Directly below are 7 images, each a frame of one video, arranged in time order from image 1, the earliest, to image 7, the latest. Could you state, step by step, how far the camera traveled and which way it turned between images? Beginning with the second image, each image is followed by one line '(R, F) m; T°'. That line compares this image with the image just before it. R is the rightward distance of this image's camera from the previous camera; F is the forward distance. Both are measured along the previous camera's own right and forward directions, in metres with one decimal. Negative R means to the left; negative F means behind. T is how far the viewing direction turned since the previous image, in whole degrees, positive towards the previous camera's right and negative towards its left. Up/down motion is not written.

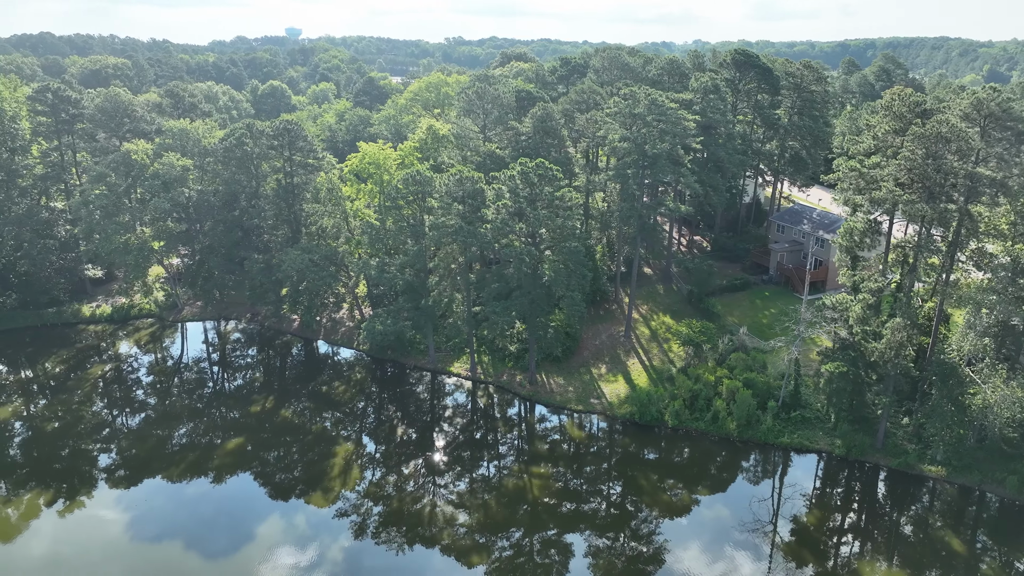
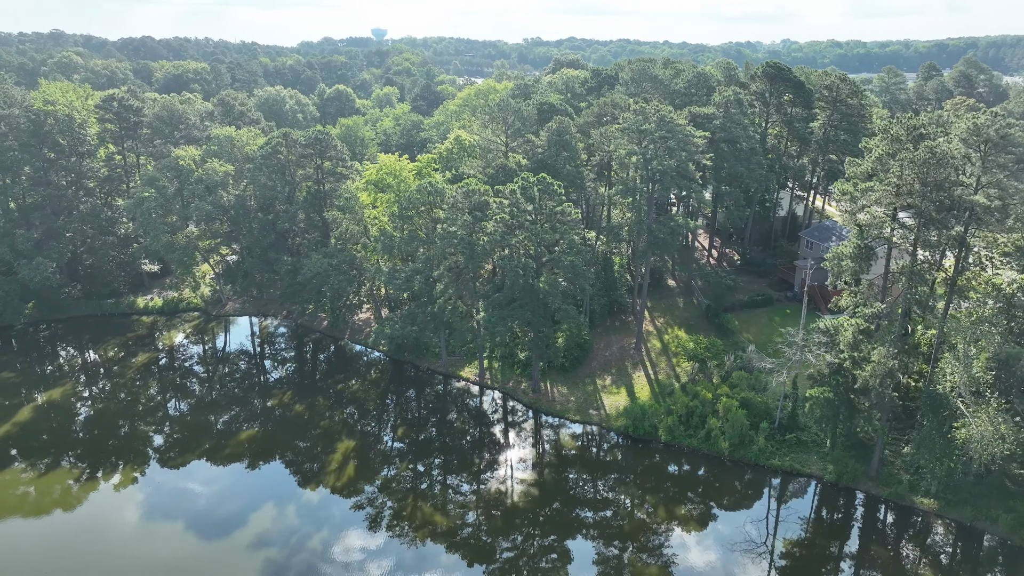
(+3.2, -0.7) m; -6°
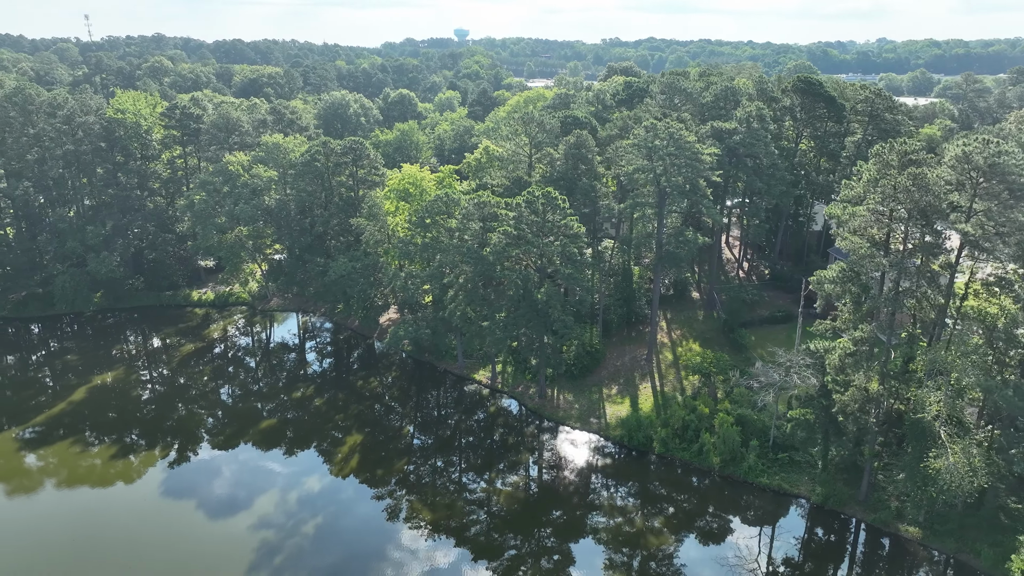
(+3.1, -1.0) m; -6°
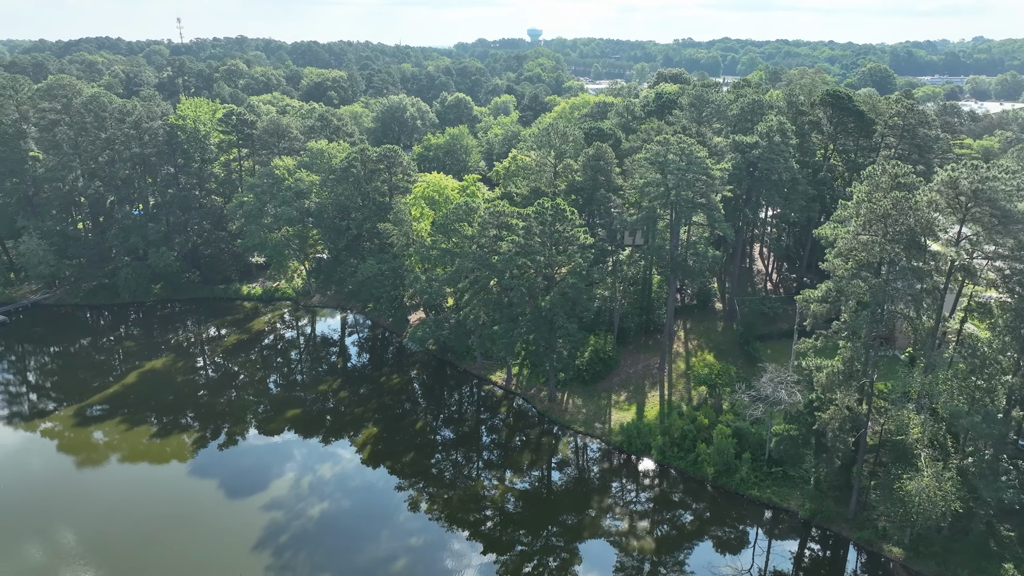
(+2.7, -1.2) m; -6°
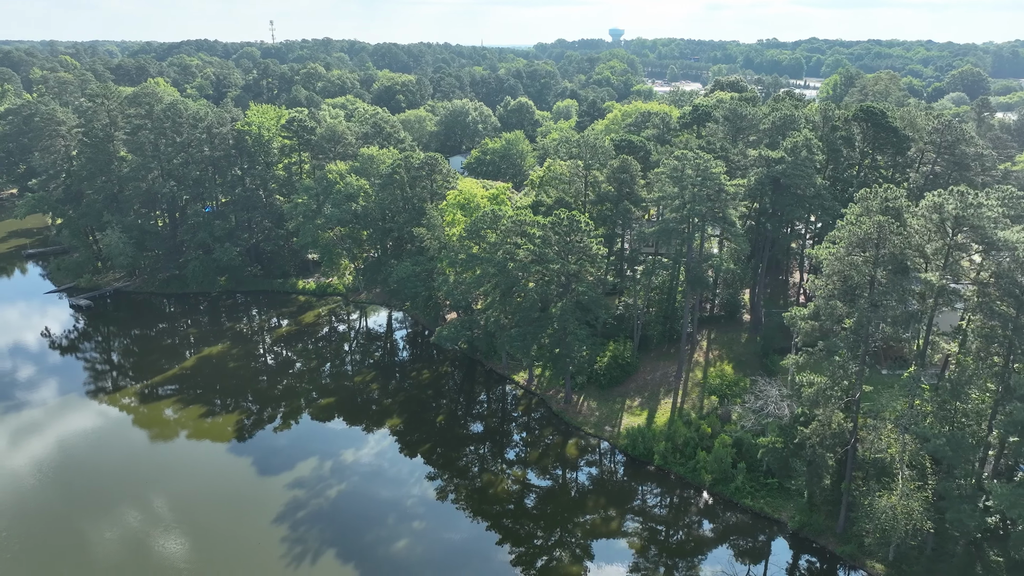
(+2.8, -1.6) m; -6°
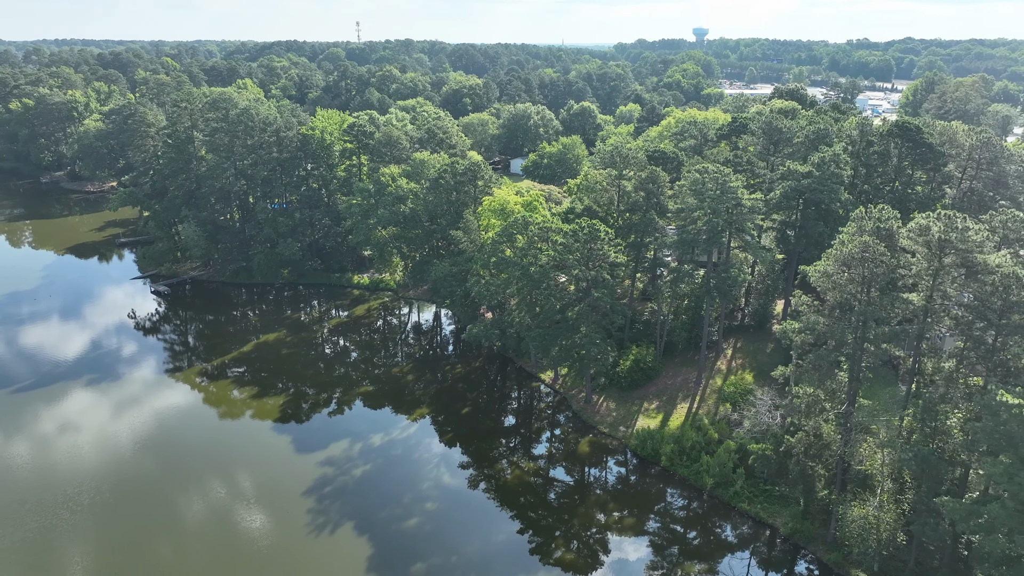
(+2.7, -1.9) m; -6°
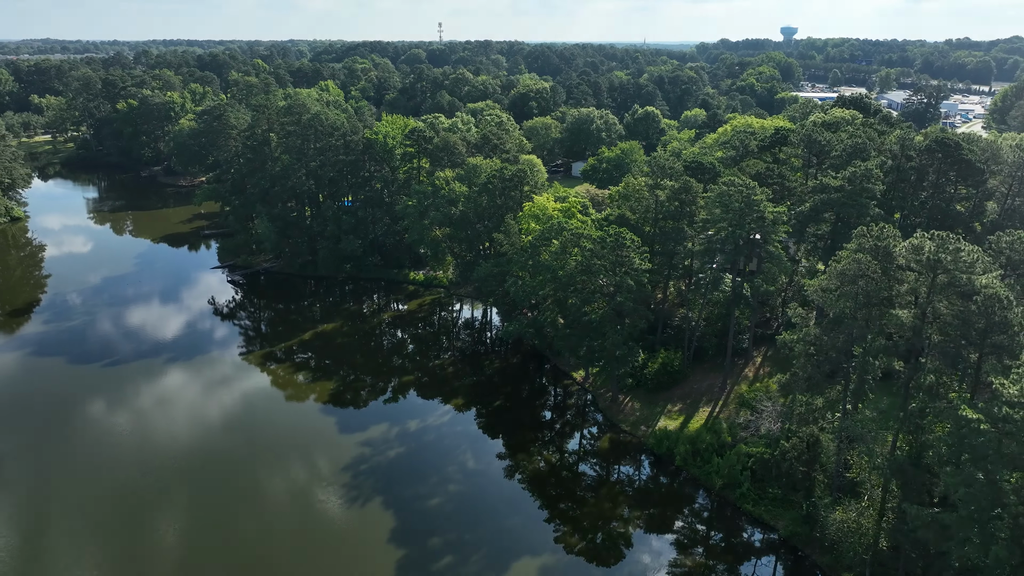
(+2.4, -2.2) m; -6°
